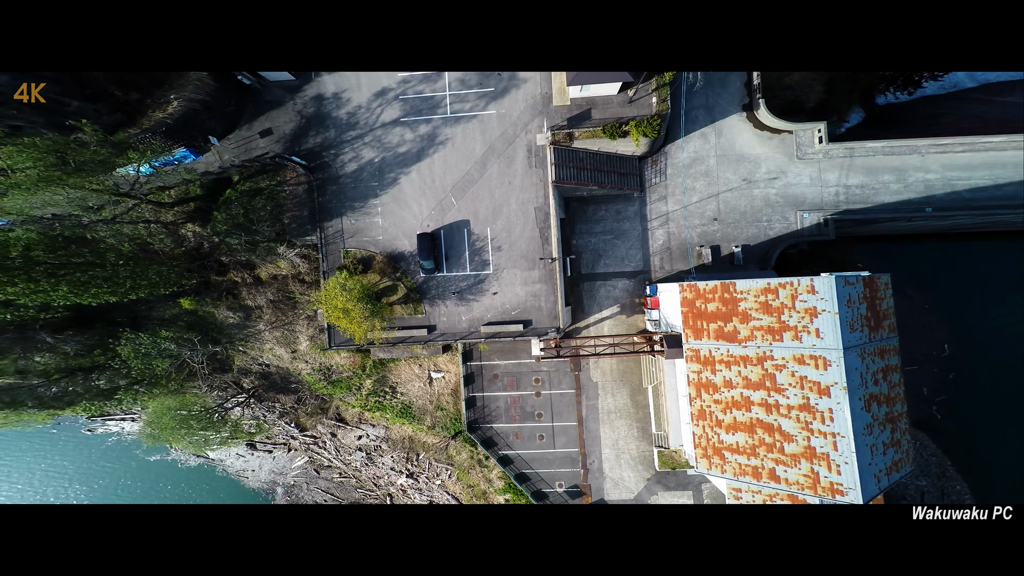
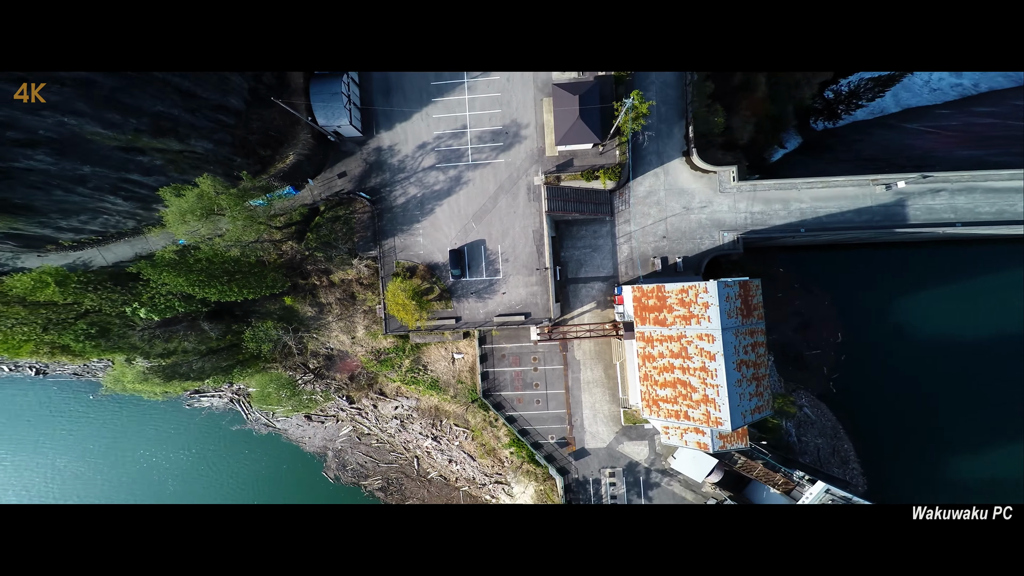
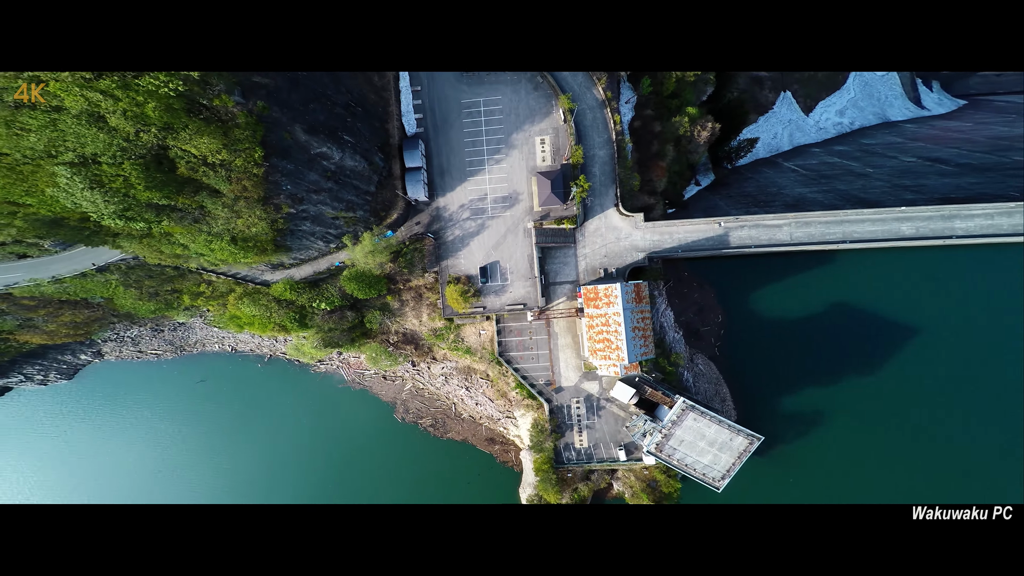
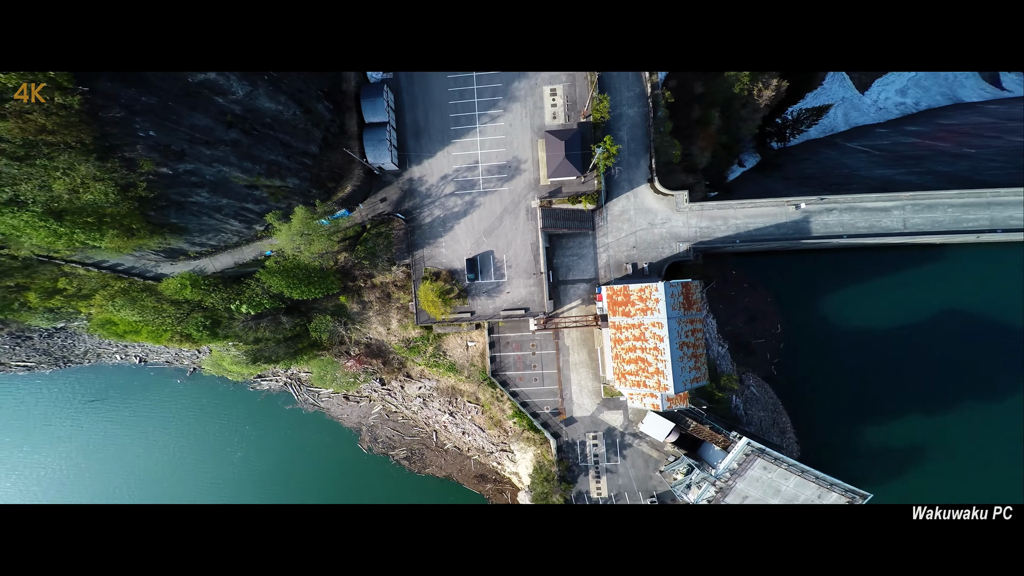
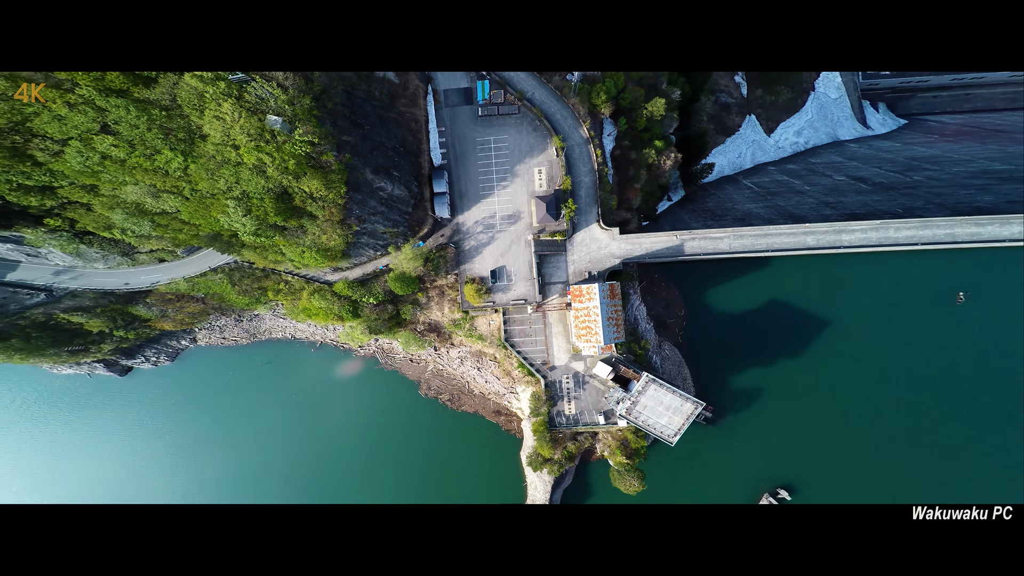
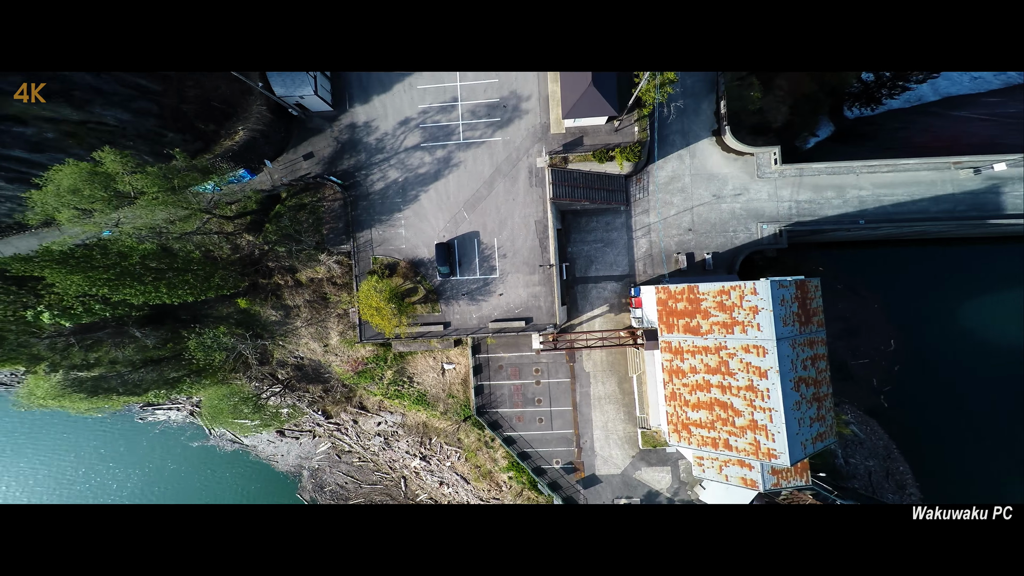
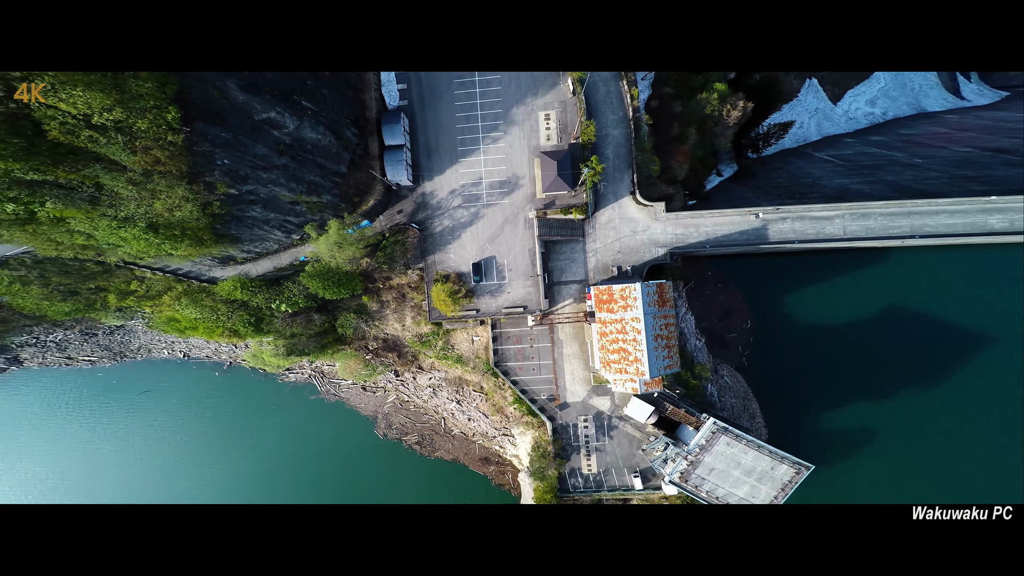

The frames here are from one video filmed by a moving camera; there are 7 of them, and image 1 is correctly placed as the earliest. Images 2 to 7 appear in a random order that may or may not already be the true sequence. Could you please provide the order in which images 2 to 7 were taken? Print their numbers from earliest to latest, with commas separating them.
6, 2, 4, 7, 3, 5
